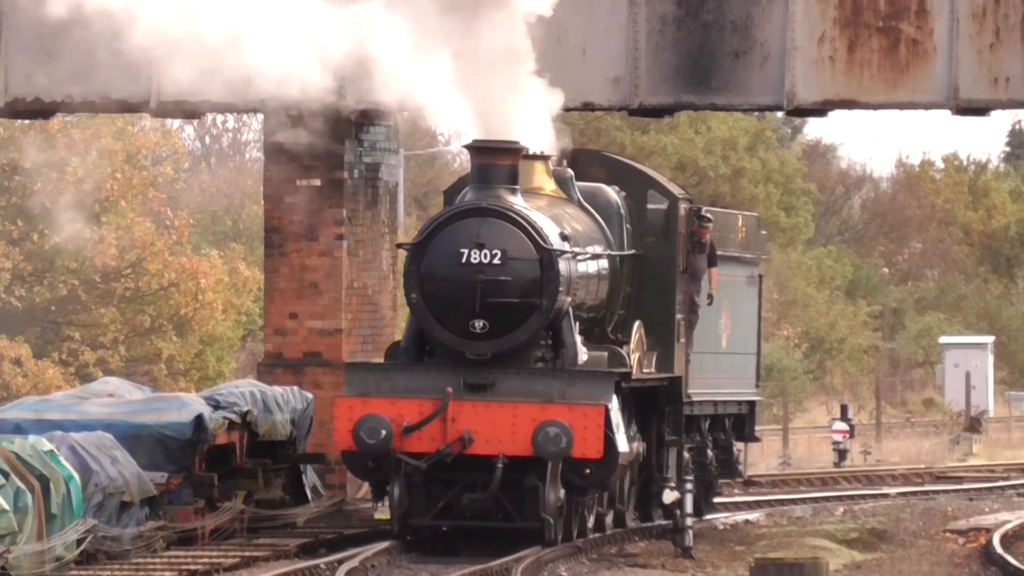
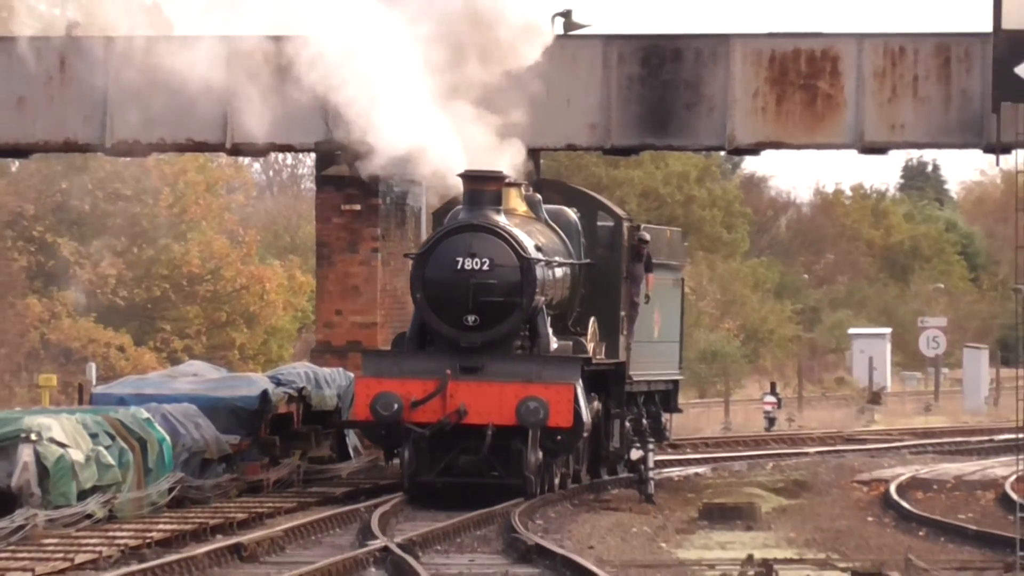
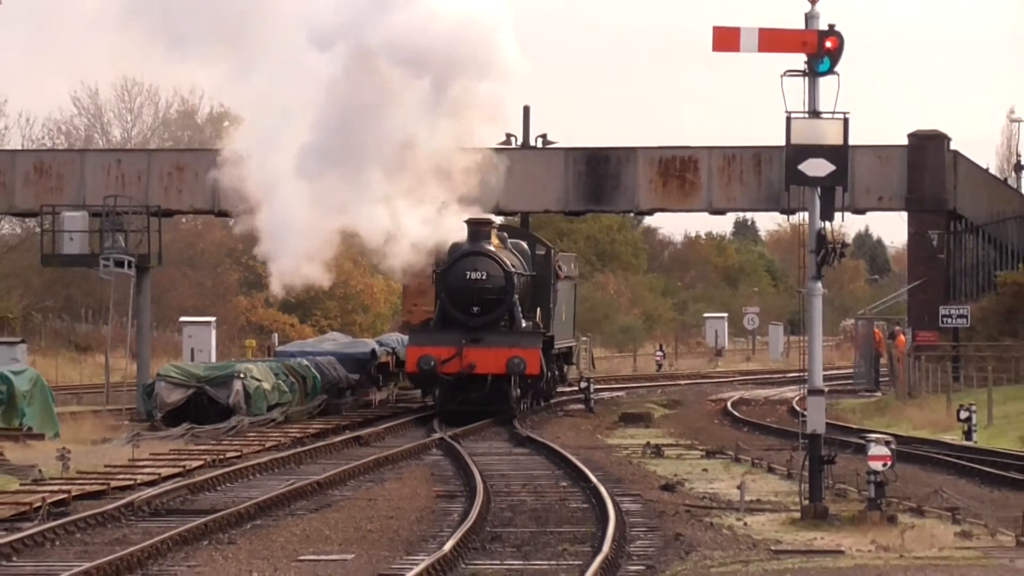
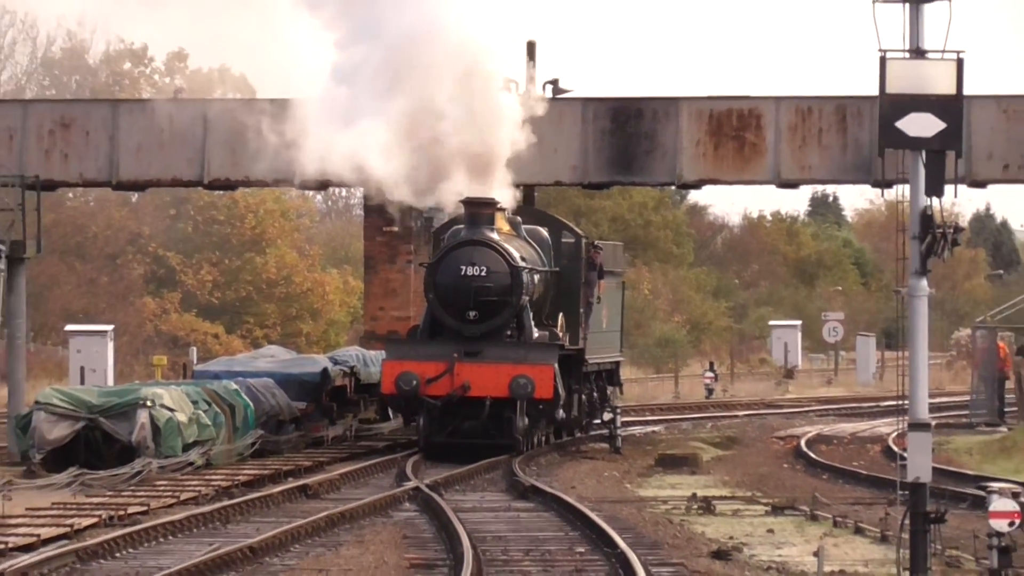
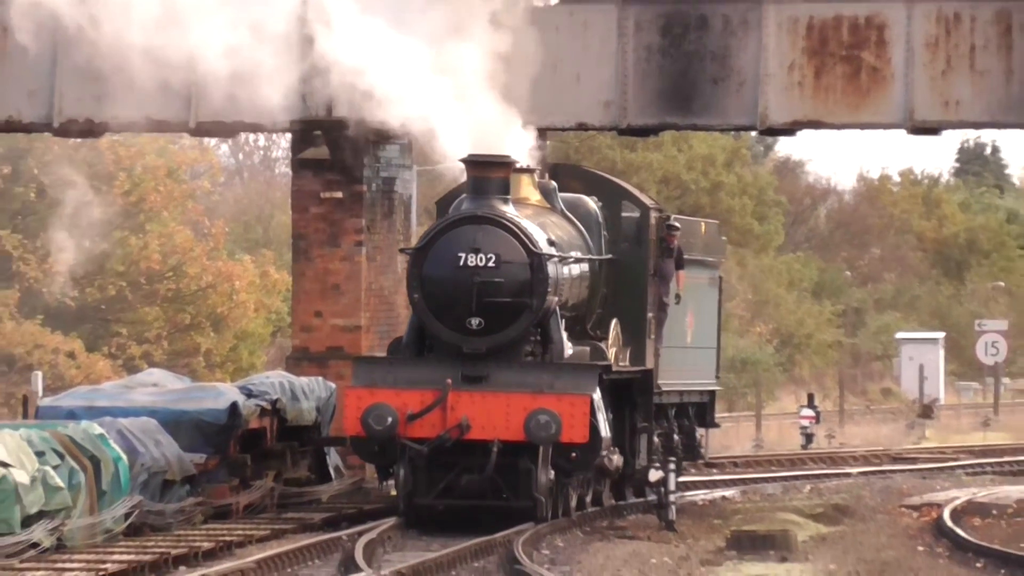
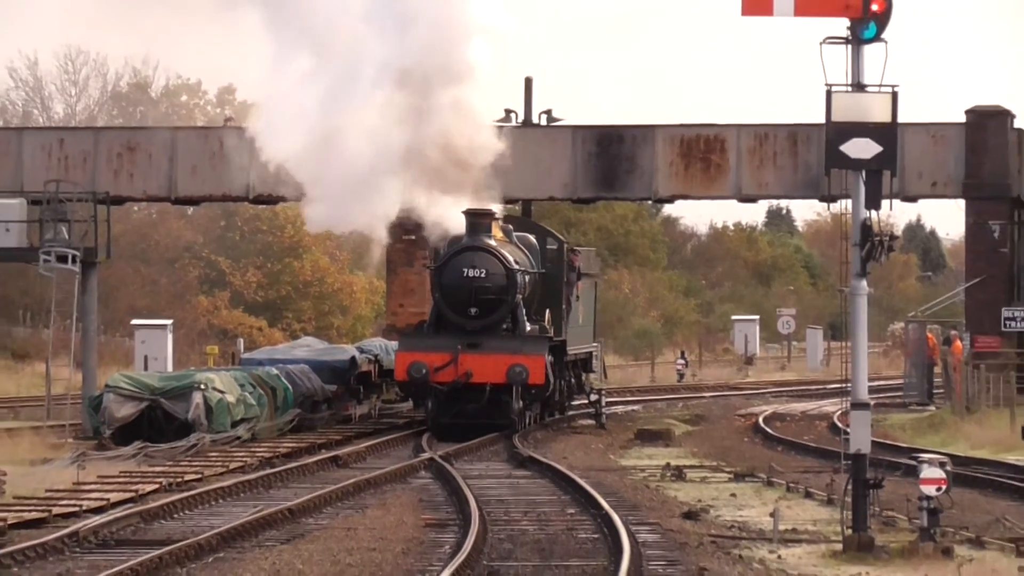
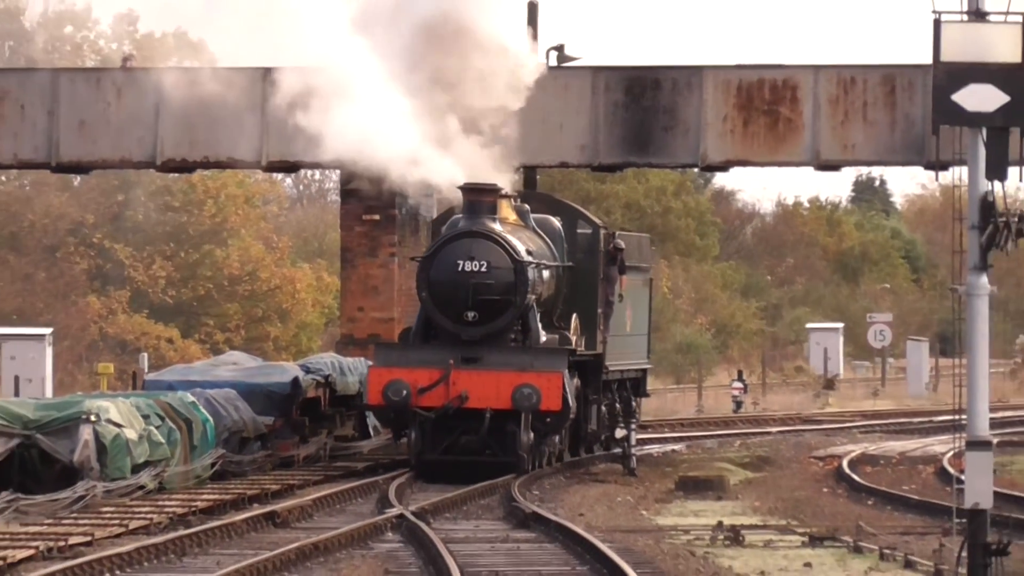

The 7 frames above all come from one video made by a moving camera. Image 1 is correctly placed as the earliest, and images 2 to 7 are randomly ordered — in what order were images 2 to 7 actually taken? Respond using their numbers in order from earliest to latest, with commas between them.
5, 2, 7, 4, 6, 3
